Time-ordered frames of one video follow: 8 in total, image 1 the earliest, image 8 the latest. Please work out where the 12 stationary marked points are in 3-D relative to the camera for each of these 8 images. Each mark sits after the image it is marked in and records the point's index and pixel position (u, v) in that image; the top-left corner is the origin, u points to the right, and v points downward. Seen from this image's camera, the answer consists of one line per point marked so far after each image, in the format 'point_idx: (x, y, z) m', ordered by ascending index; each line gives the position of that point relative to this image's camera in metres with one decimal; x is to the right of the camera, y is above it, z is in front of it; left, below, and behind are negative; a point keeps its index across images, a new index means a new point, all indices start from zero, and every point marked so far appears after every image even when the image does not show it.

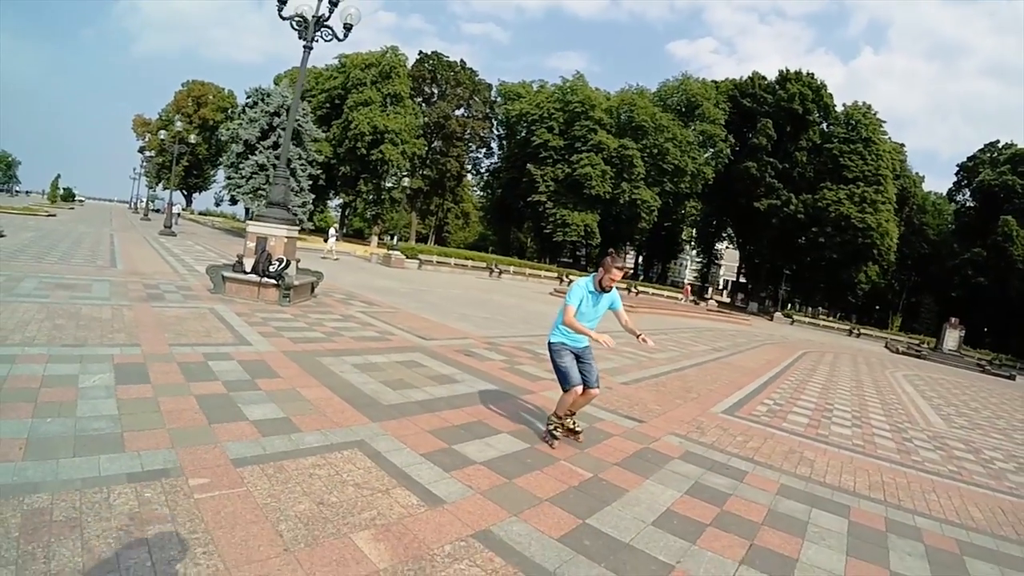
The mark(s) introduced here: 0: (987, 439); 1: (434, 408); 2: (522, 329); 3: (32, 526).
0: (+10.1, -3.1, +10.9) m
1: (-0.6, -1.0, +4.2) m
2: (+0.1, -0.7, +9.2) m
3: (-1.8, -0.9, +2.0) m
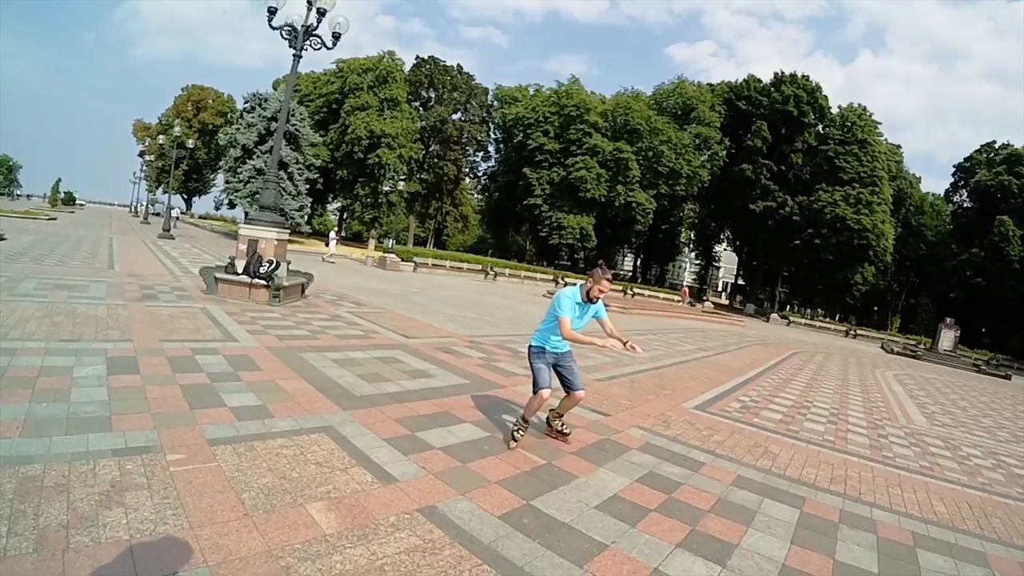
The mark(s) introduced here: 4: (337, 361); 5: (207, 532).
0: (+9.8, -3.1, +11.1) m
1: (-0.9, -0.9, +4.5) m
2: (-0.2, -0.7, +9.5) m
3: (-2.1, -0.9, +2.3) m
4: (-1.8, -0.7, +5.4) m
5: (-1.3, -1.0, +2.2) m
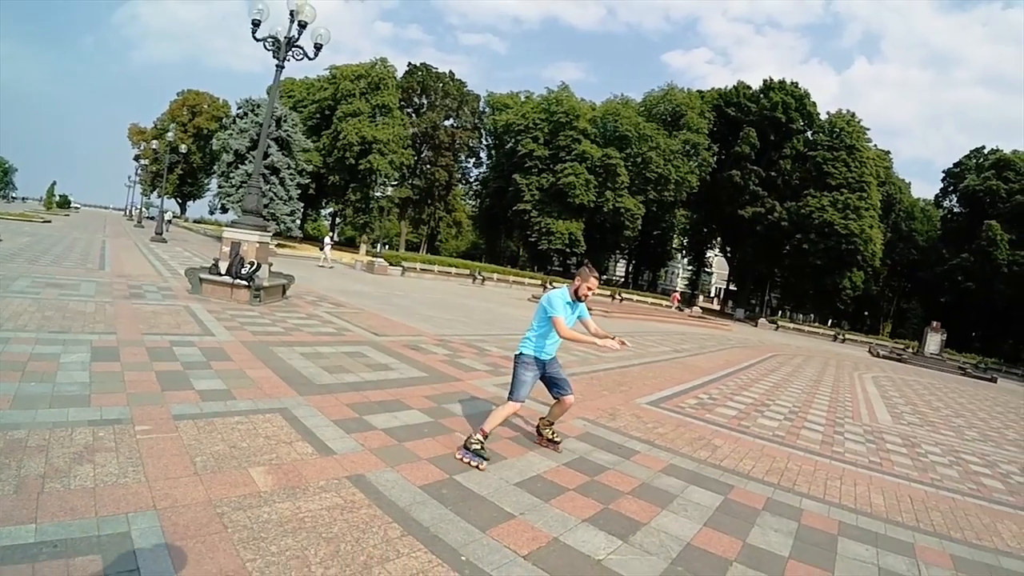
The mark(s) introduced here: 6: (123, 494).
0: (+9.3, -3.2, +11.6) m
1: (-1.4, -0.9, +4.9) m
2: (-0.7, -0.8, +10.0) m
3: (-2.6, -0.8, +2.7) m
4: (-2.3, -0.7, +5.9) m
5: (-1.8, -1.0, +2.7) m
6: (-1.9, -1.0, +2.5) m
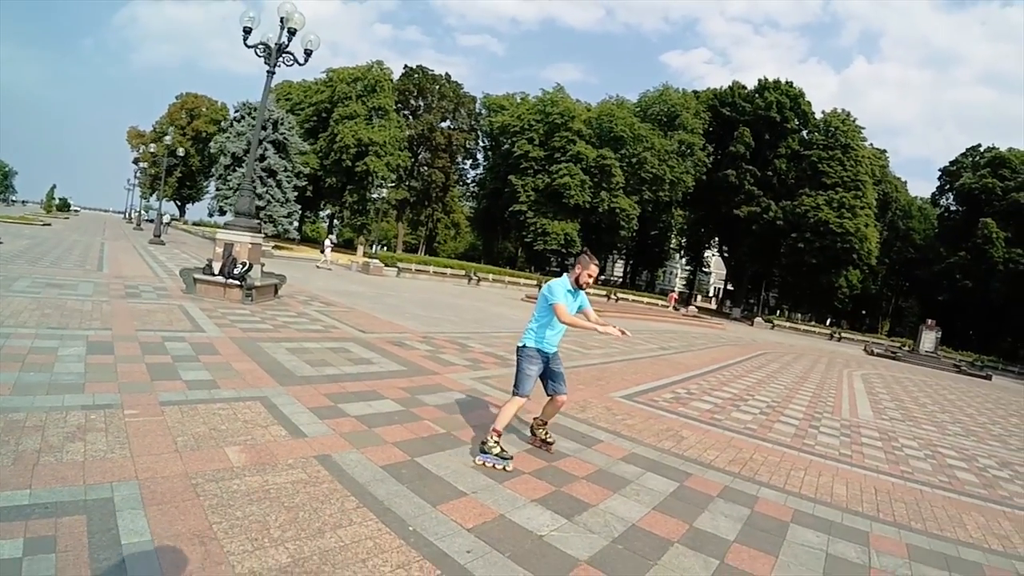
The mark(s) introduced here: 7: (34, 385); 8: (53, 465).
0: (+9.1, -3.2, +11.9) m
1: (-1.7, -0.9, +5.2) m
2: (-0.9, -0.8, +10.3) m
3: (-2.9, -0.8, +3.1) m
4: (-2.6, -0.7, +6.2) m
5: (-2.1, -1.0, +3.0) m
6: (-2.2, -0.9, +2.8) m
7: (-3.4, -0.7, +3.8) m
8: (-2.4, -0.9, +2.7) m
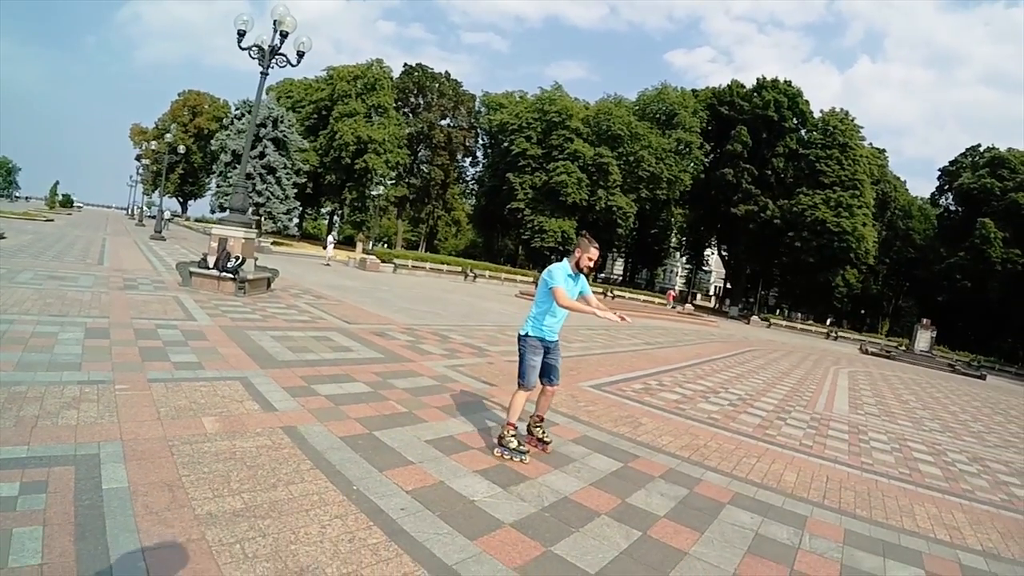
0: (+8.7, -3.1, +12.2) m
1: (-2.1, -0.8, +5.7) m
2: (-1.3, -0.6, +10.7) m
3: (-3.3, -0.7, +3.5) m
4: (-3.0, -0.6, +6.6) m
5: (-2.5, -0.9, +3.4) m
6: (-2.6, -0.9, +3.3) m
7: (-3.8, -0.6, +4.2) m
8: (-2.8, -0.8, +3.2) m
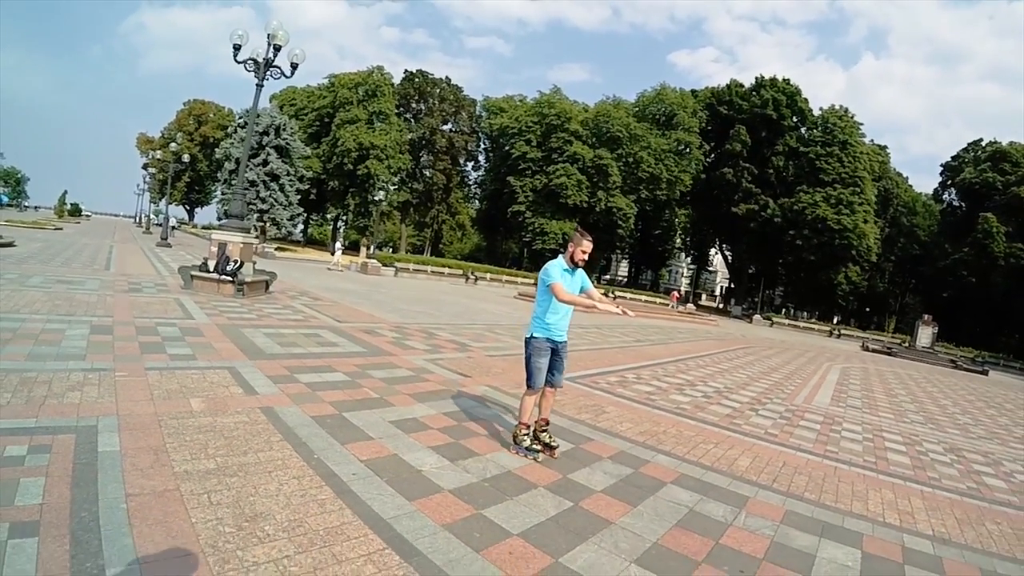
0: (+8.5, -3.0, +12.5) m
1: (-2.4, -0.8, +6.1) m
2: (-1.5, -0.7, +11.2) m
3: (-3.7, -0.7, +4.0) m
4: (-3.3, -0.6, +7.1) m
5: (-2.9, -0.9, +3.9) m
6: (-3.0, -0.8, +3.8) m
7: (-4.2, -0.6, +4.7) m
8: (-3.2, -0.8, +3.7) m
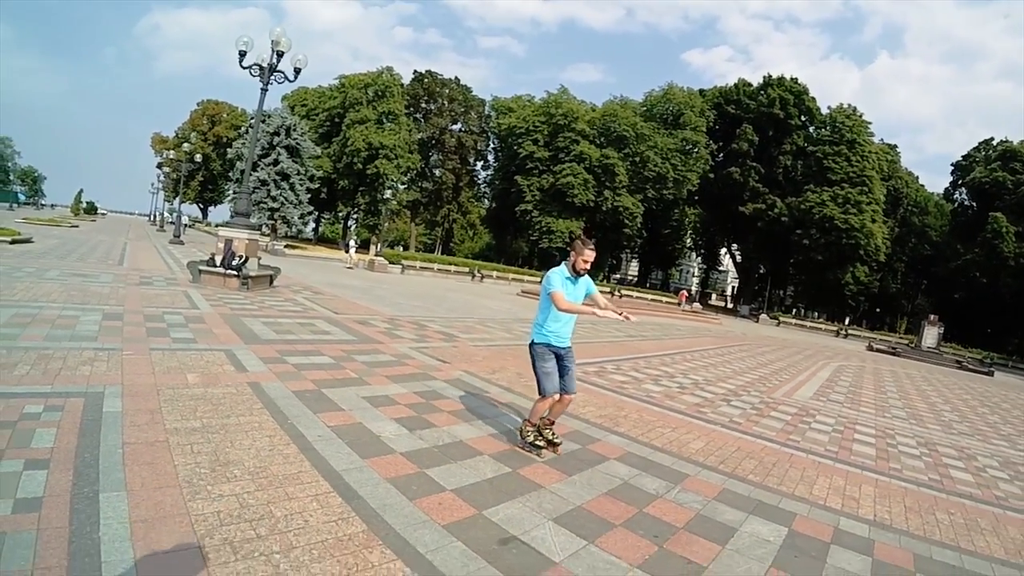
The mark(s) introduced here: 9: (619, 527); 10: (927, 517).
0: (+8.3, -3.0, +12.8) m
1: (-2.8, -0.7, +6.8) m
2: (-1.8, -0.5, +11.8) m
3: (-4.1, -0.6, +4.7) m
4: (-3.6, -0.5, +7.8) m
5: (-3.3, -0.8, +4.5) m
6: (-3.4, -0.8, +4.4) m
7: (-4.6, -0.5, +5.4) m
8: (-3.6, -0.7, +4.3) m
9: (+0.8, -1.7, +3.8) m
10: (+5.2, -2.8, +6.5) m
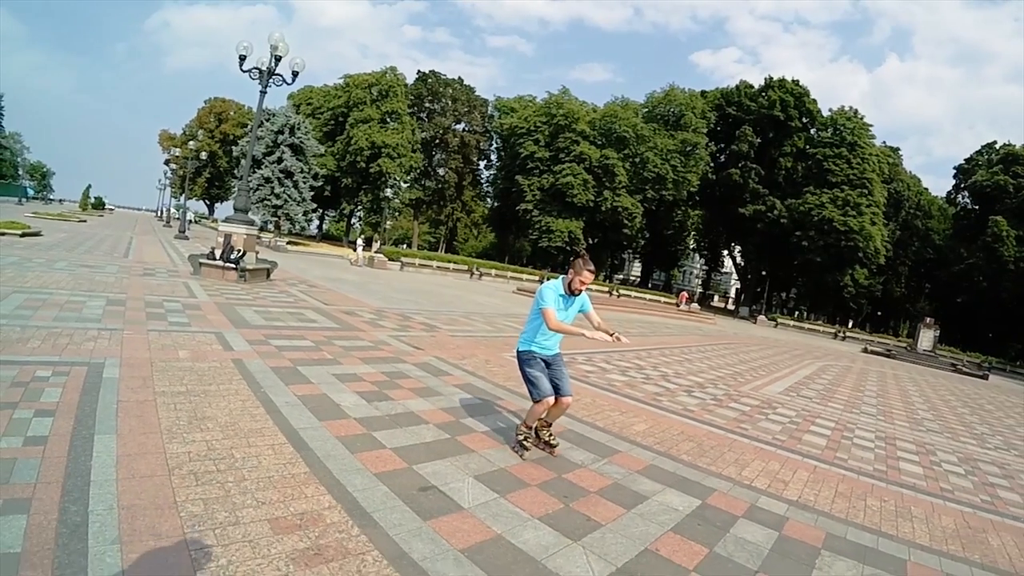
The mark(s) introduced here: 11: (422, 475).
0: (+7.9, -3.0, +13.3) m
1: (-3.3, -0.6, +7.5) m
2: (-2.2, -0.4, +12.5) m
3: (-4.7, -0.5, +5.4) m
4: (-4.1, -0.4, +8.5) m
5: (-3.9, -0.6, +5.3) m
6: (-3.9, -0.6, +5.1) m
7: (-5.1, -0.4, +6.2) m
8: (-4.2, -0.6, +5.1) m
9: (+0.2, -1.7, +4.5) m
10: (+4.6, -2.8, +7.1) m
11: (-0.7, -1.4, +4.1) m
